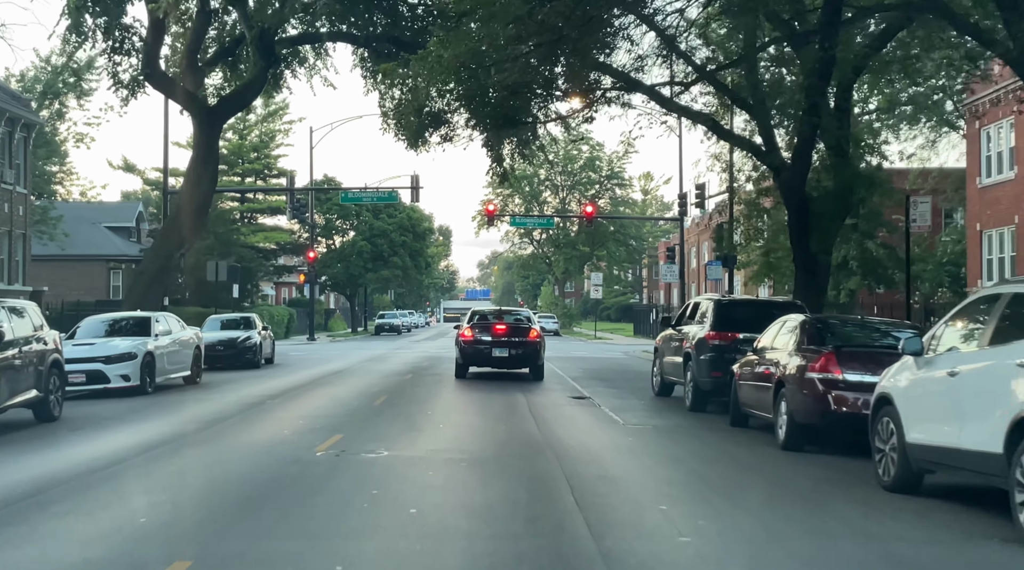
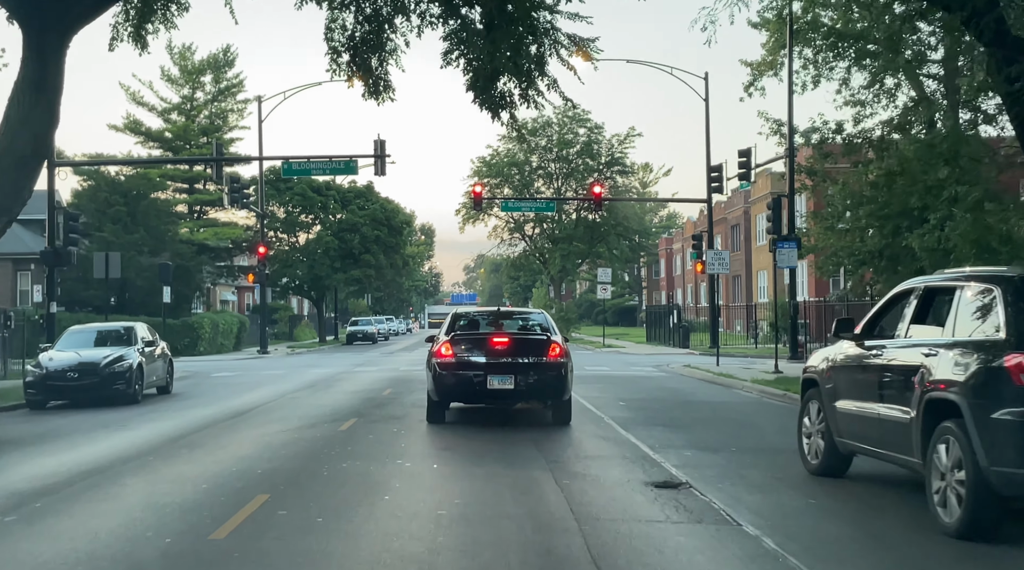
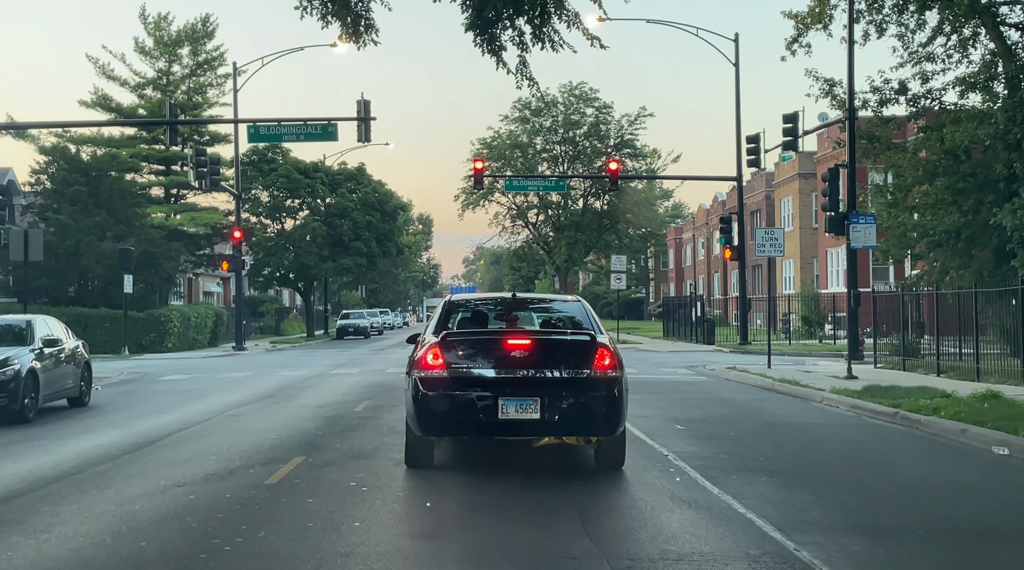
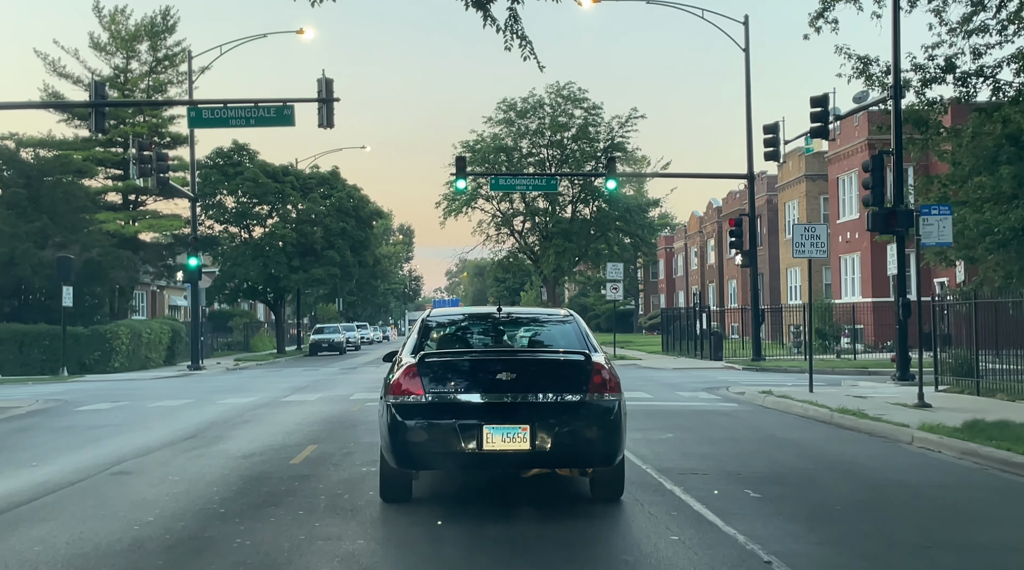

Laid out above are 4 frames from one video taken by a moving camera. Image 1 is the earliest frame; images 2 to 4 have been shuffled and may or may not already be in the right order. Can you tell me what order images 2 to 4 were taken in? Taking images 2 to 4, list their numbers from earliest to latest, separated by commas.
2, 3, 4
